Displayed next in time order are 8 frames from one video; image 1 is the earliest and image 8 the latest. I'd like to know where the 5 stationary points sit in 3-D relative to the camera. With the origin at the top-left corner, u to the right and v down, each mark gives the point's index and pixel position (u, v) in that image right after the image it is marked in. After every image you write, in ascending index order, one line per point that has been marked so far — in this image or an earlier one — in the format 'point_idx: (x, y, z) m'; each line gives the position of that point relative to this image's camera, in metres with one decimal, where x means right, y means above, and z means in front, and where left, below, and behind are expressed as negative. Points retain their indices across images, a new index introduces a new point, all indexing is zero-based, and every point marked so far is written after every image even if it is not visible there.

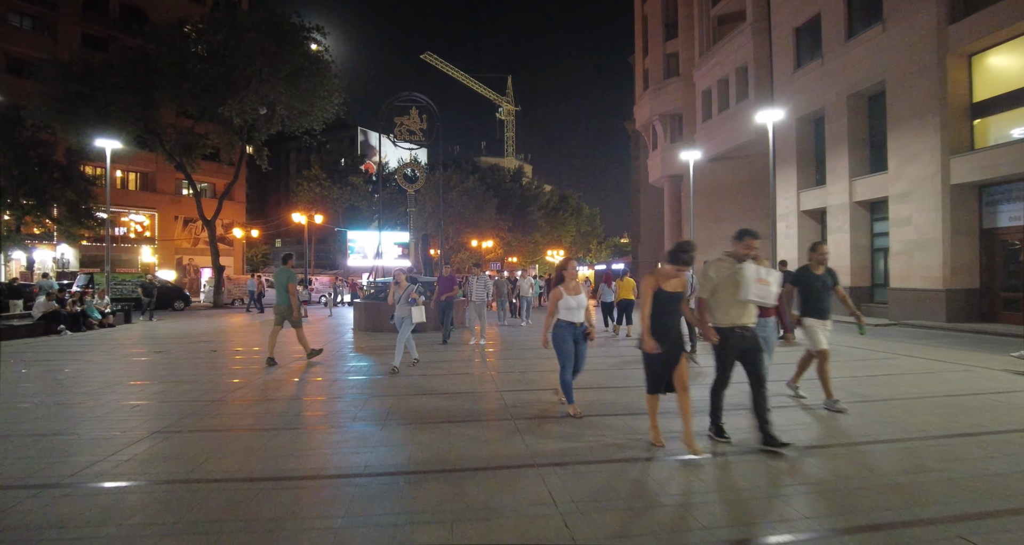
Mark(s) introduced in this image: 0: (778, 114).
0: (+8.4, +5.0, +17.1) m
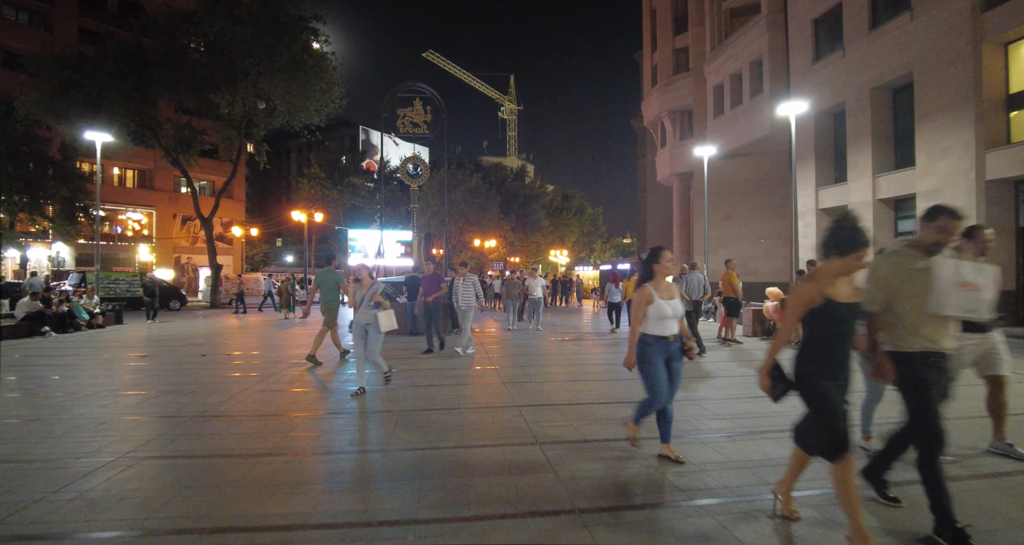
0: (+8.6, +5.0, +16.3) m
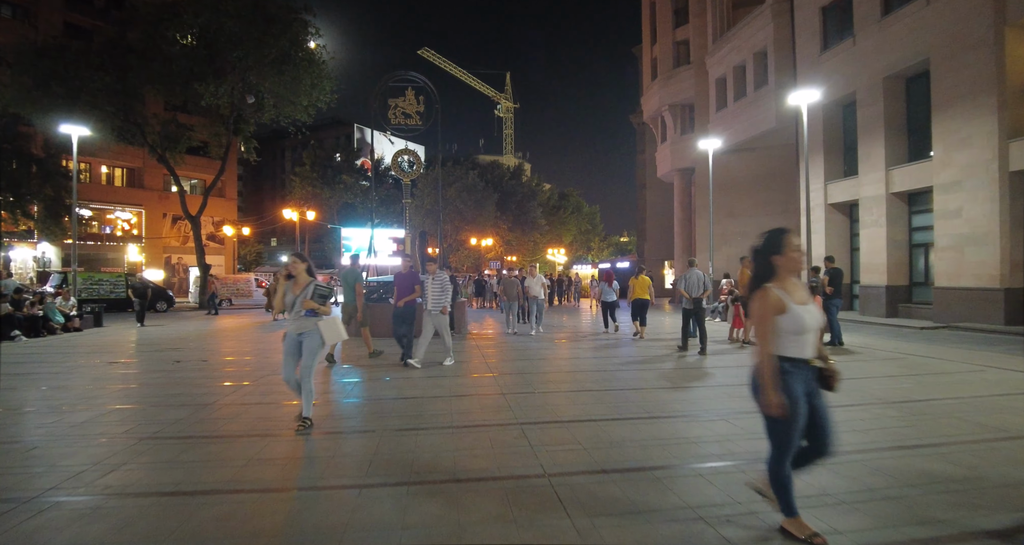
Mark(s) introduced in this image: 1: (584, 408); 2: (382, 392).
0: (+8.6, +5.0, +15.5) m
1: (+0.8, -1.6, +6.3) m
2: (-1.7, -1.6, +7.3) m
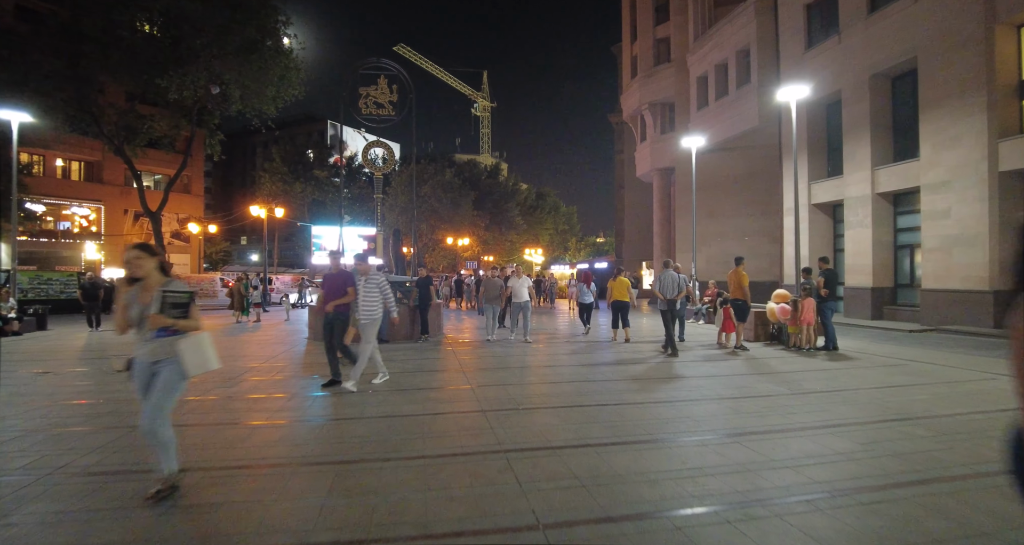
0: (+8.0, +5.0, +15.0) m
1: (+0.6, -1.6, +5.5) m
2: (-2.0, -1.6, +6.5) m
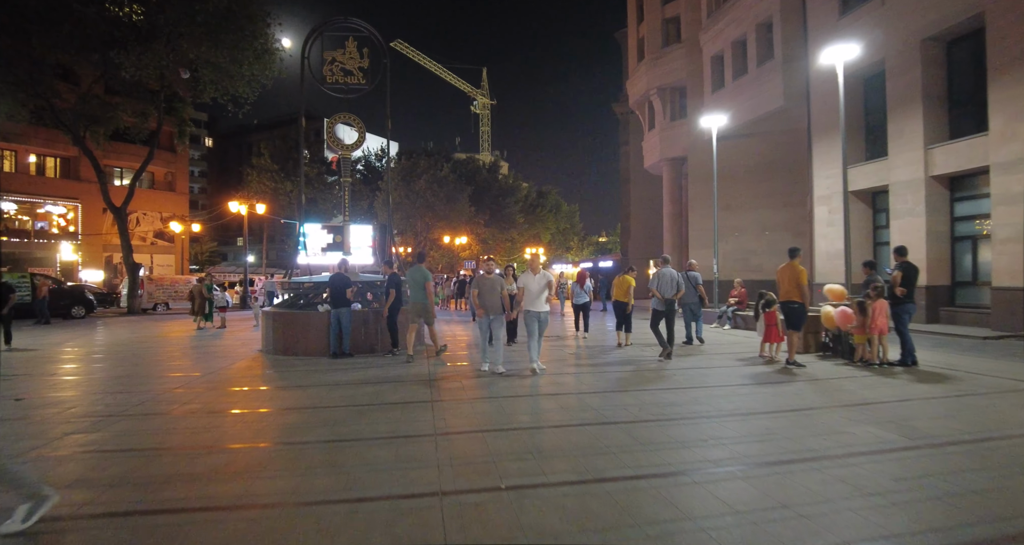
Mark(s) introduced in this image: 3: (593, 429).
0: (+7.8, +5.1, +12.6) m
1: (+0.5, -1.5, +3.1) m
2: (-2.1, -1.6, +4.1) m
3: (+0.8, -1.6, +5.4) m
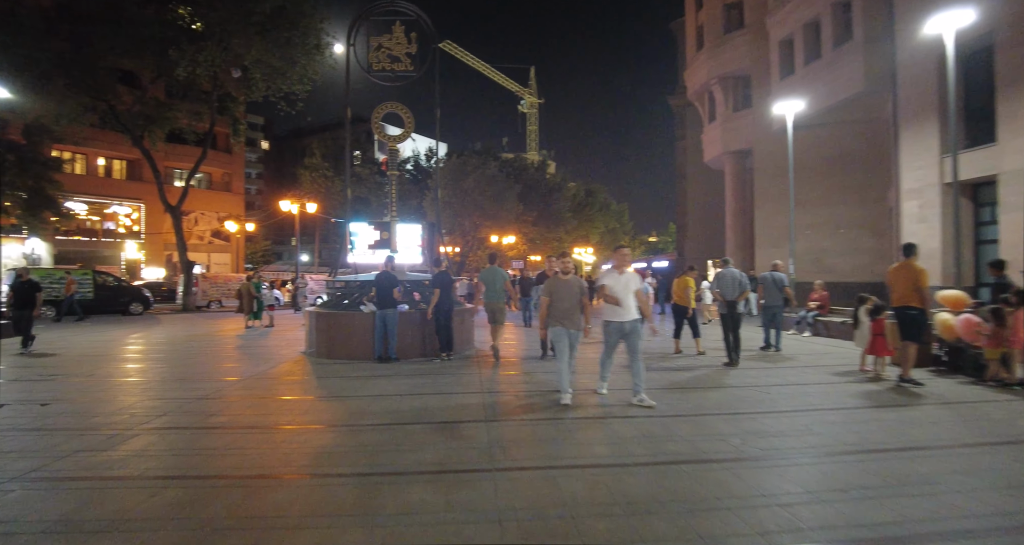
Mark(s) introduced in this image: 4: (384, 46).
0: (+9.0, +5.1, +10.9) m
1: (+0.9, -1.5, +2.1) m
2: (-1.6, -1.5, +3.2) m
3: (+1.4, -1.5, +4.3) m
4: (-2.9, +5.2, +12.9) m
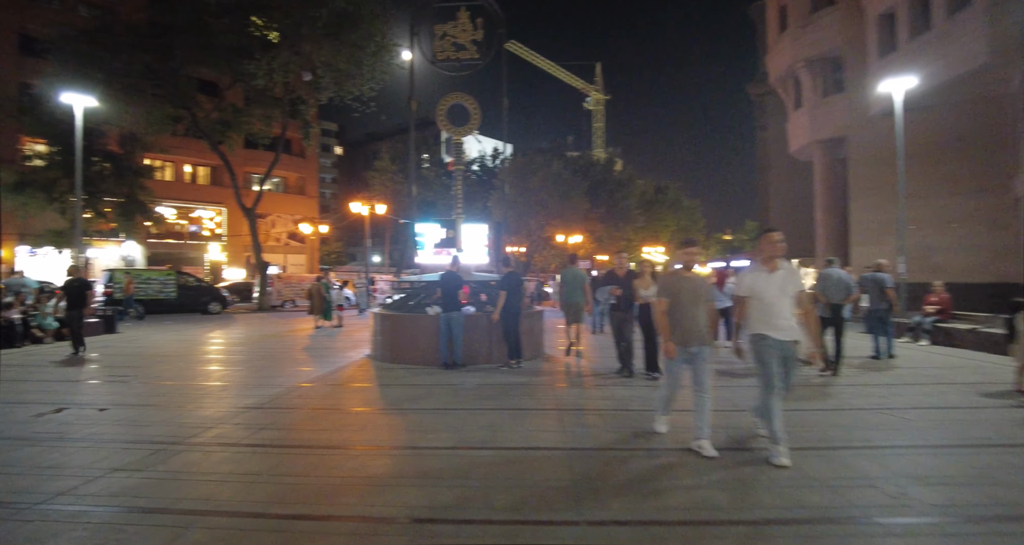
0: (+10.3, +5.1, +9.0) m
1: (+1.2, -1.5, +1.1) m
2: (-1.2, -1.5, +2.5) m
3: (+2.0, -1.5, +3.2) m
4: (-1.3, +5.2, +12.3) m
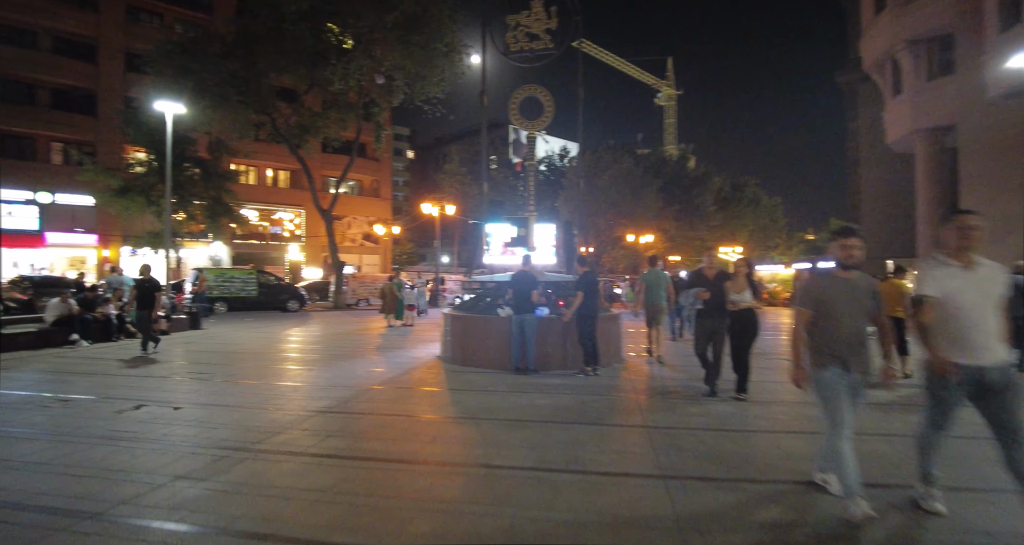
0: (+11.4, +5.0, +7.1) m
1: (+1.4, -1.5, +0.4) m
2: (-0.8, -1.5, +2.1) m
3: (+2.4, -1.5, +2.4) m
4: (+0.3, +5.2, +11.9) m
